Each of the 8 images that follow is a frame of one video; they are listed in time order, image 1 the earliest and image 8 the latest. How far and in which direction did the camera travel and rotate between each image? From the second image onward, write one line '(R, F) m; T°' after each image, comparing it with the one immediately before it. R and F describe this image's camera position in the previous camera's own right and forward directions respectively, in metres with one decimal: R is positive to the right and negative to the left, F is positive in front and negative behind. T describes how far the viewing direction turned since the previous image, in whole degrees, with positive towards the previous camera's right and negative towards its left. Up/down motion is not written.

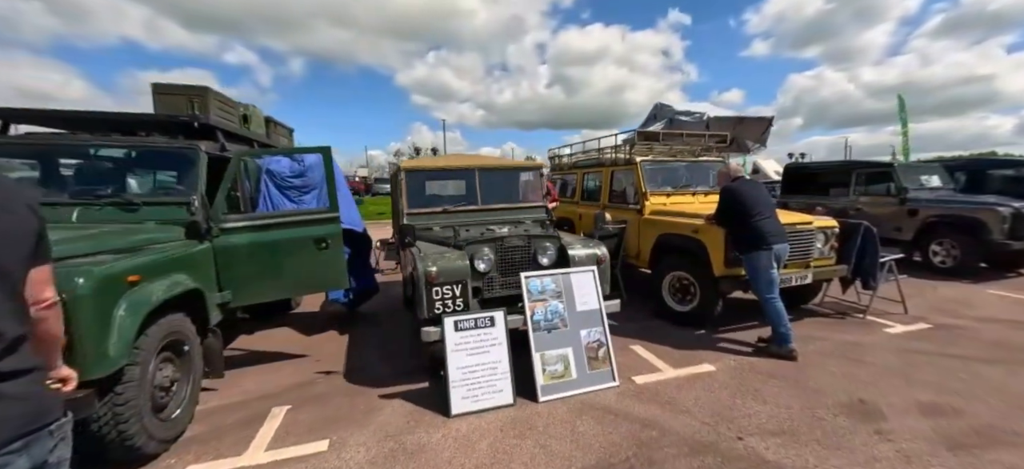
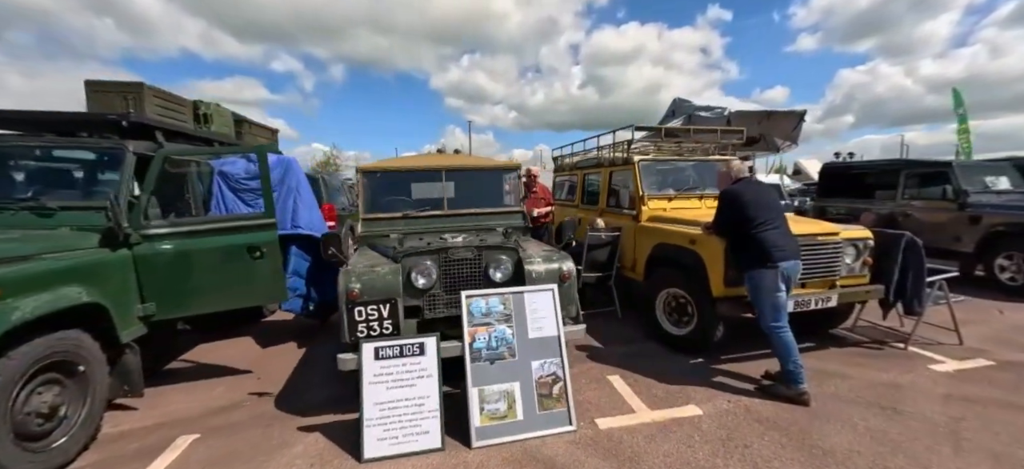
(+0.7, +0.6) m; -5°
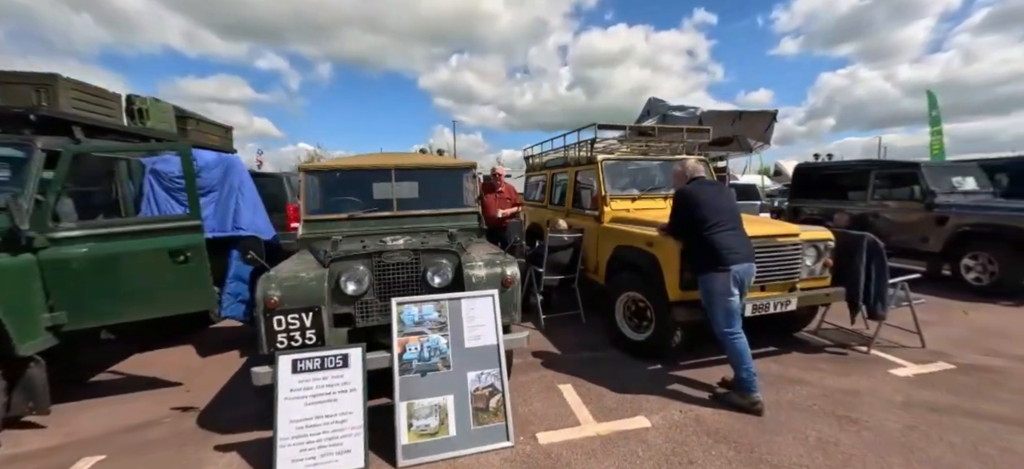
(+0.4, +0.2) m; +1°
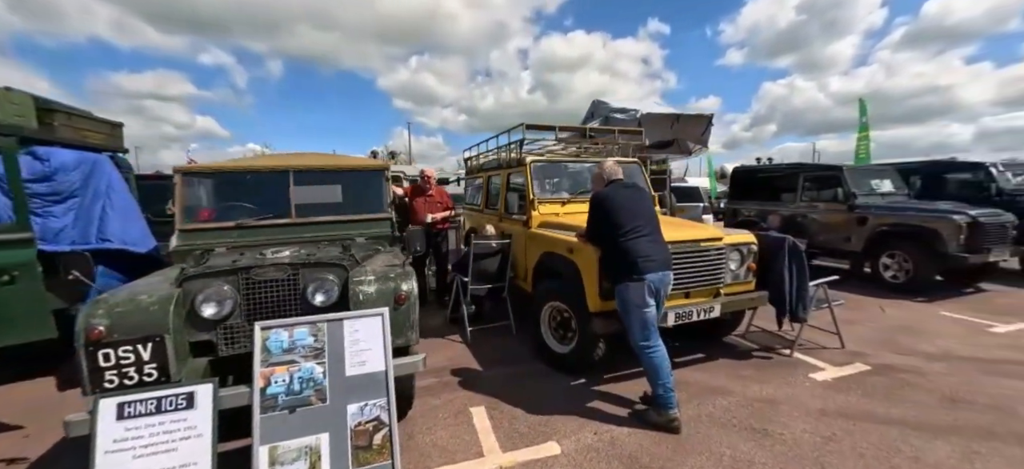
(+0.4, +0.3) m; +5°
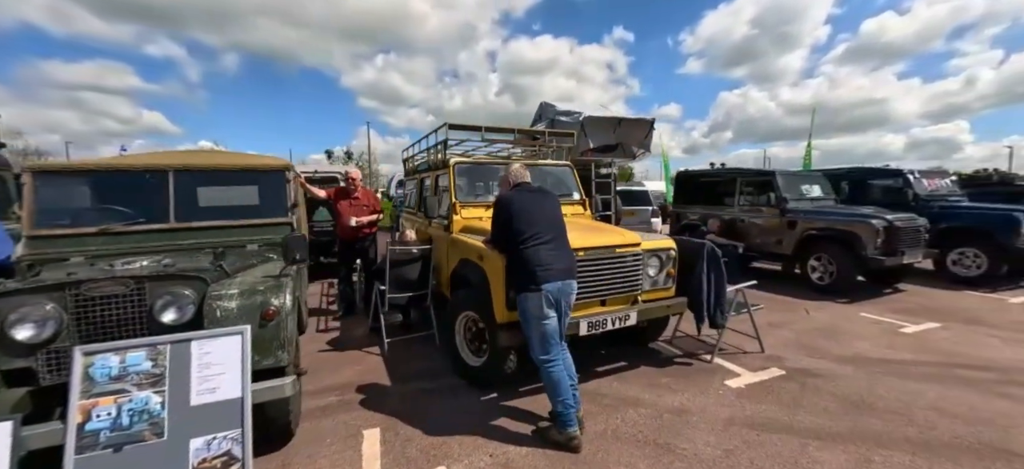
(+0.5, +0.2) m; +4°
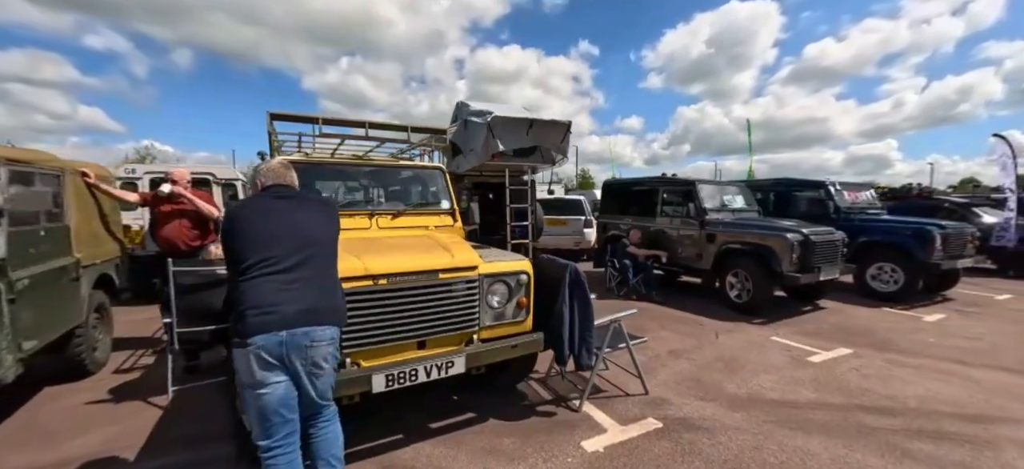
(+1.1, +0.8) m; +5°
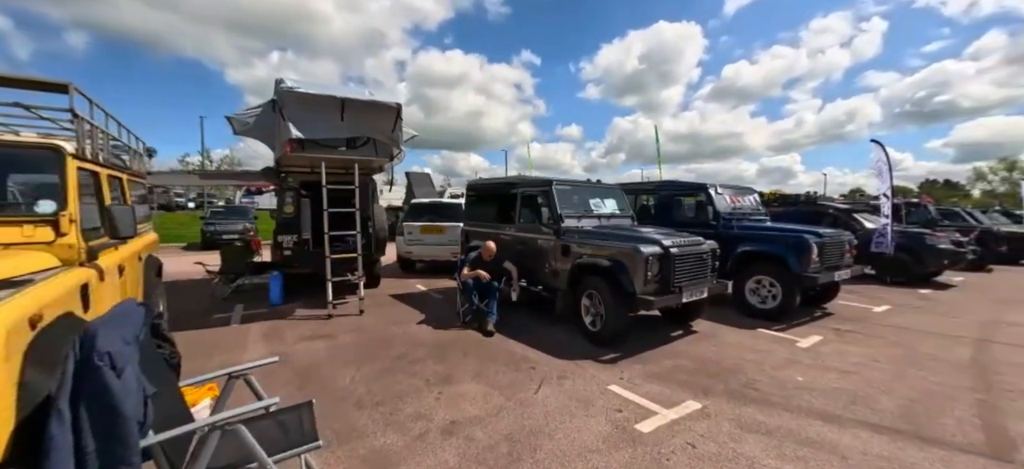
(+1.8, +1.4) m; +8°
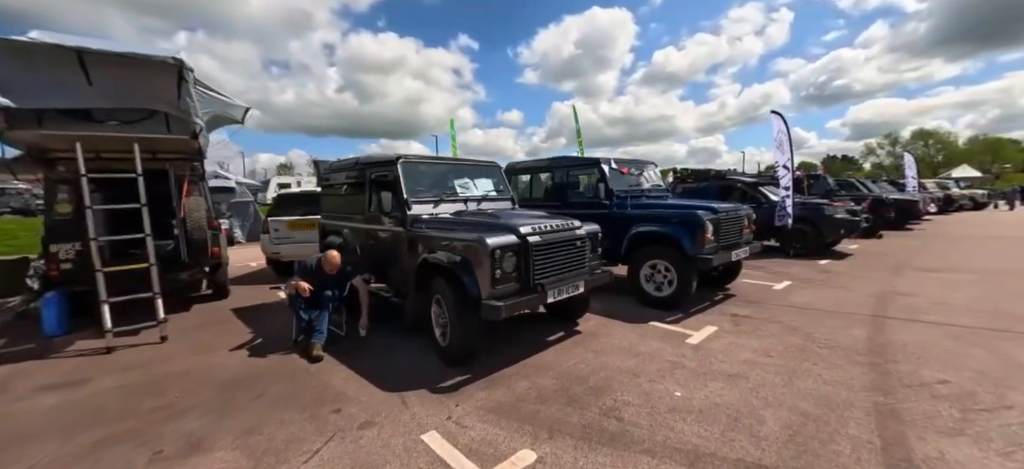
(+1.1, +1.0) m; +7°
